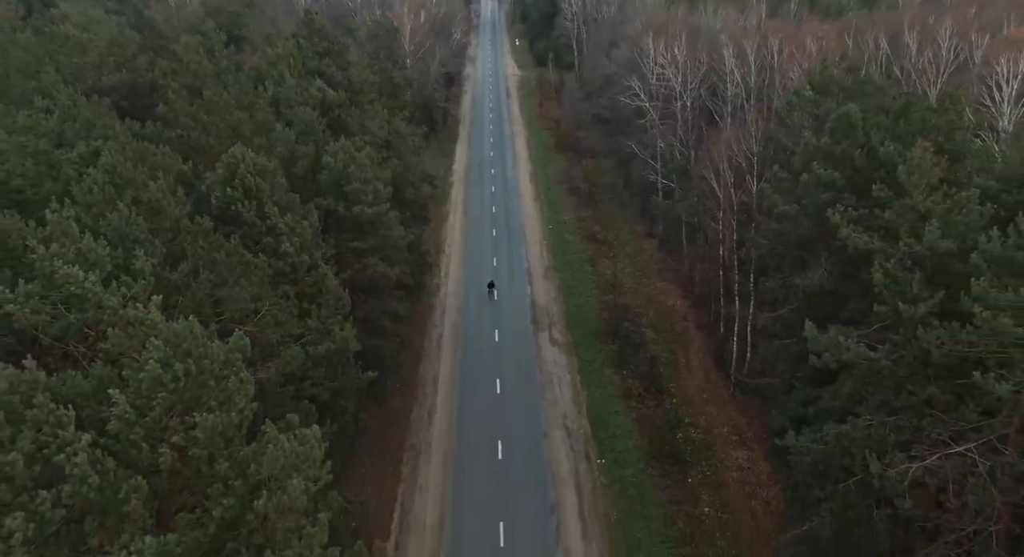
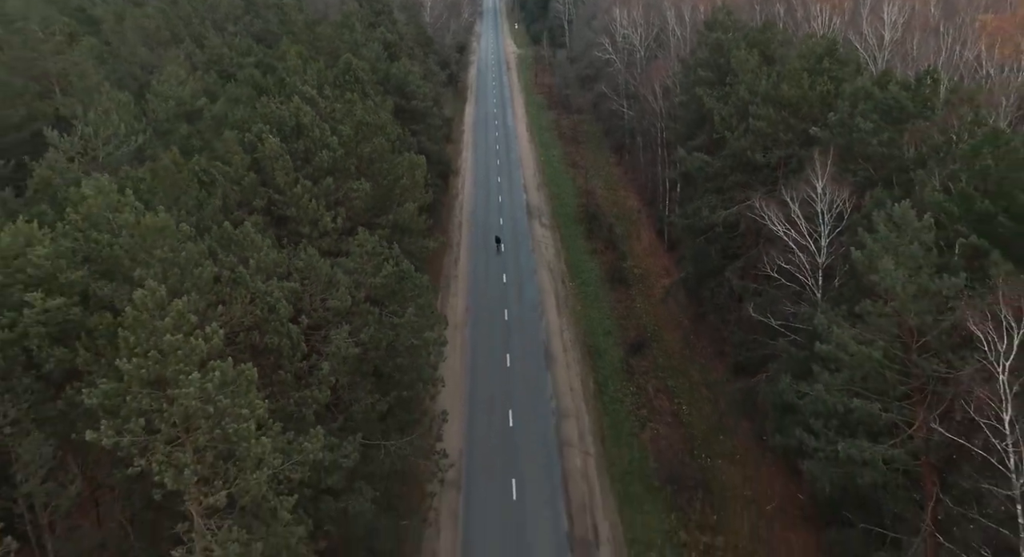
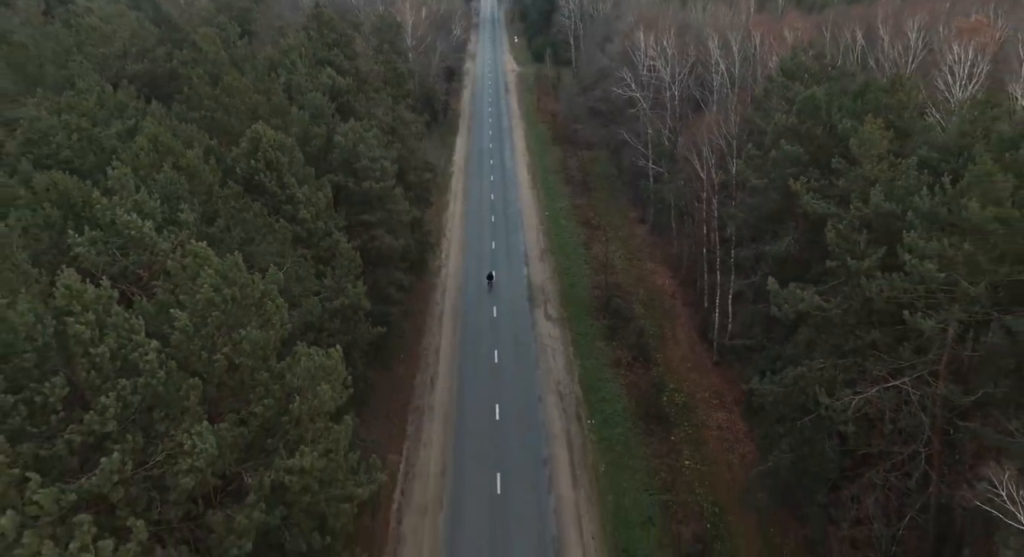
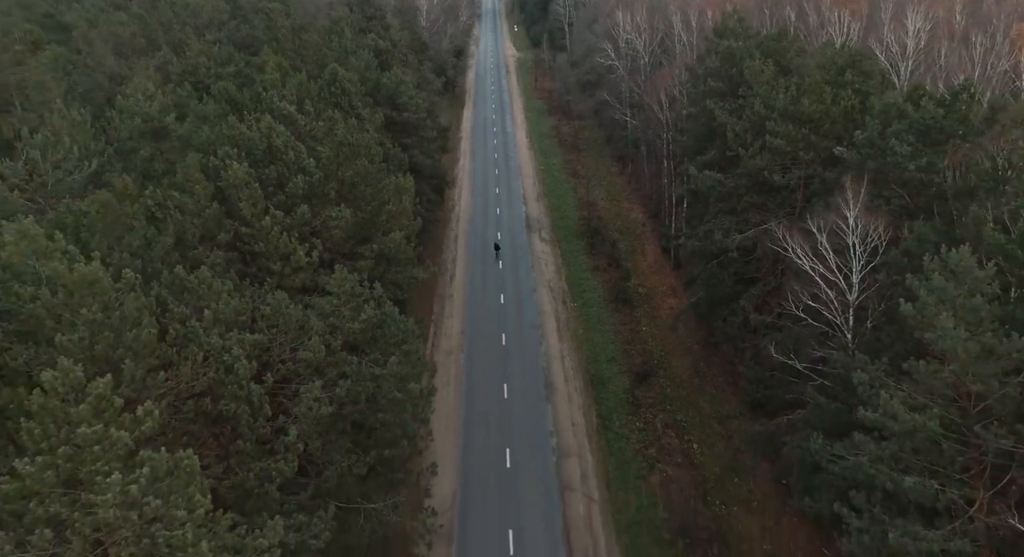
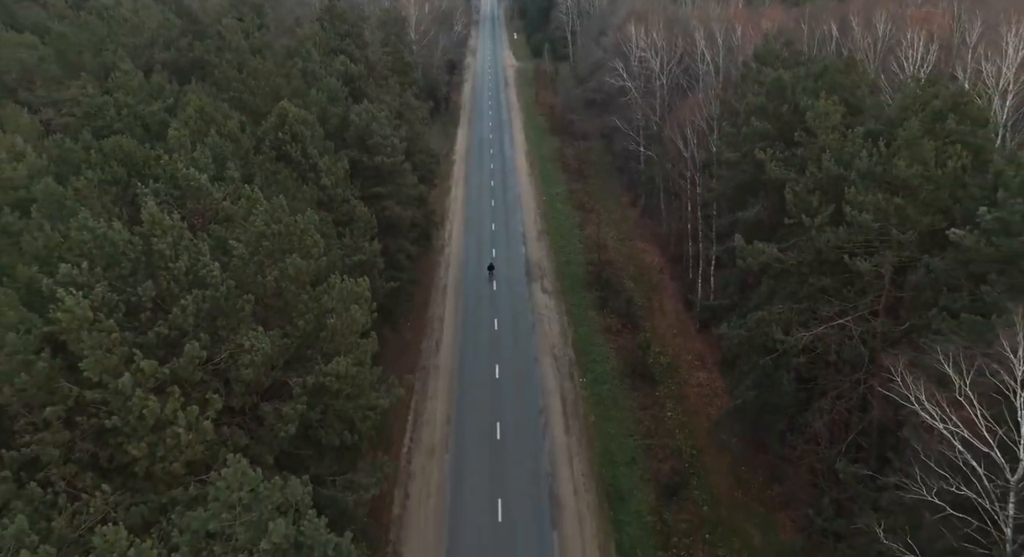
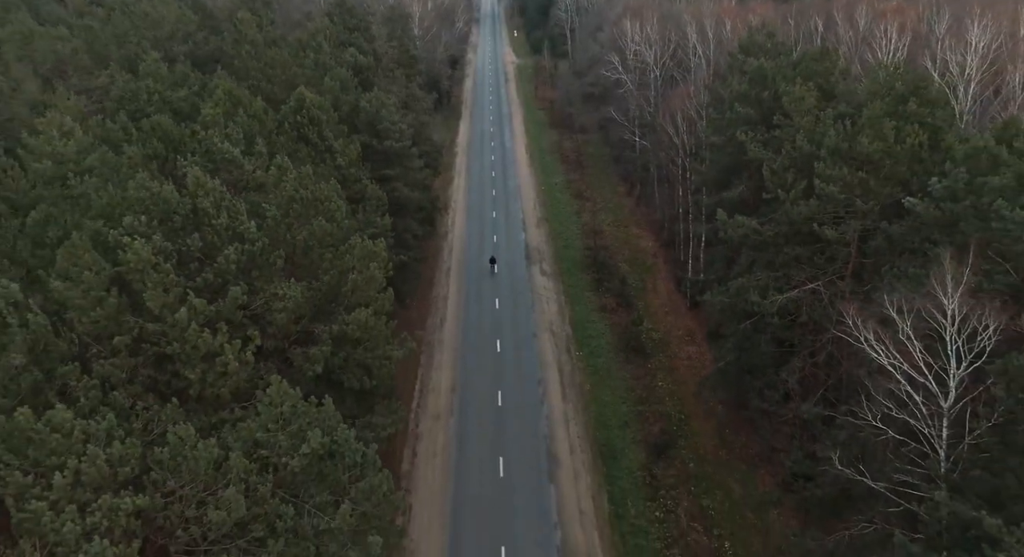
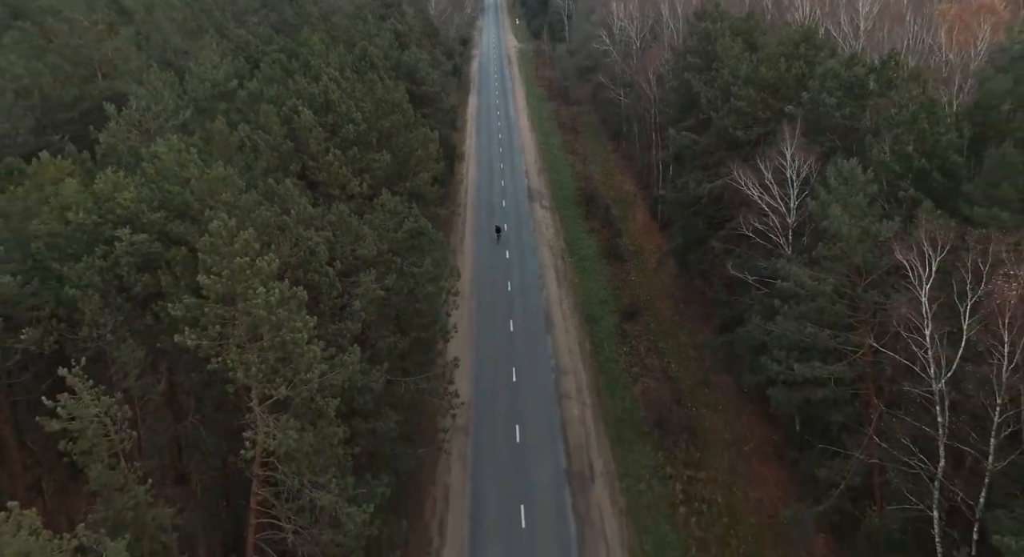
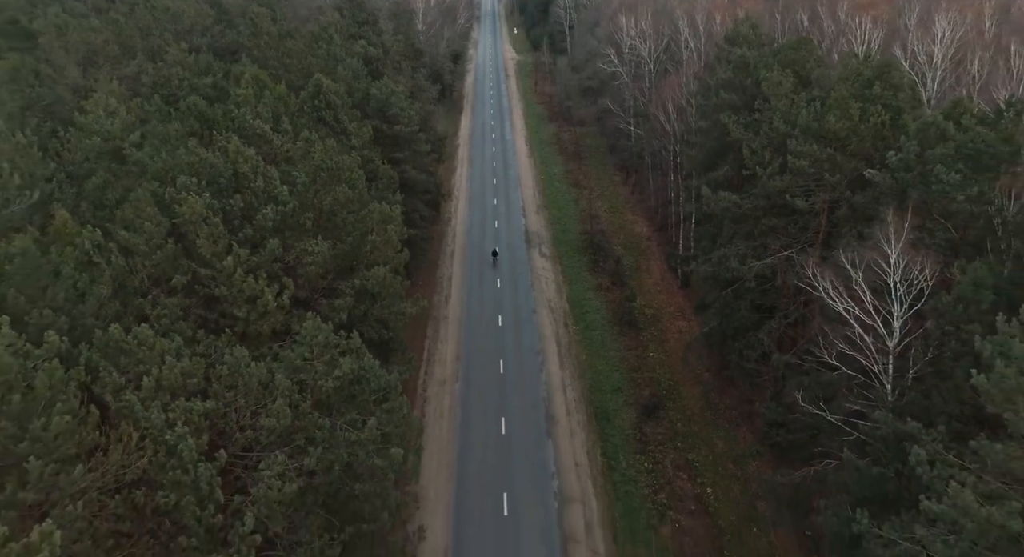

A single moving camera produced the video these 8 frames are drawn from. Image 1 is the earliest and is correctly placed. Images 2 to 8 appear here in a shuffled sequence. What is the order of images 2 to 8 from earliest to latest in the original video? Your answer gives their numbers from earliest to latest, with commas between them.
3, 5, 6, 8, 4, 2, 7
